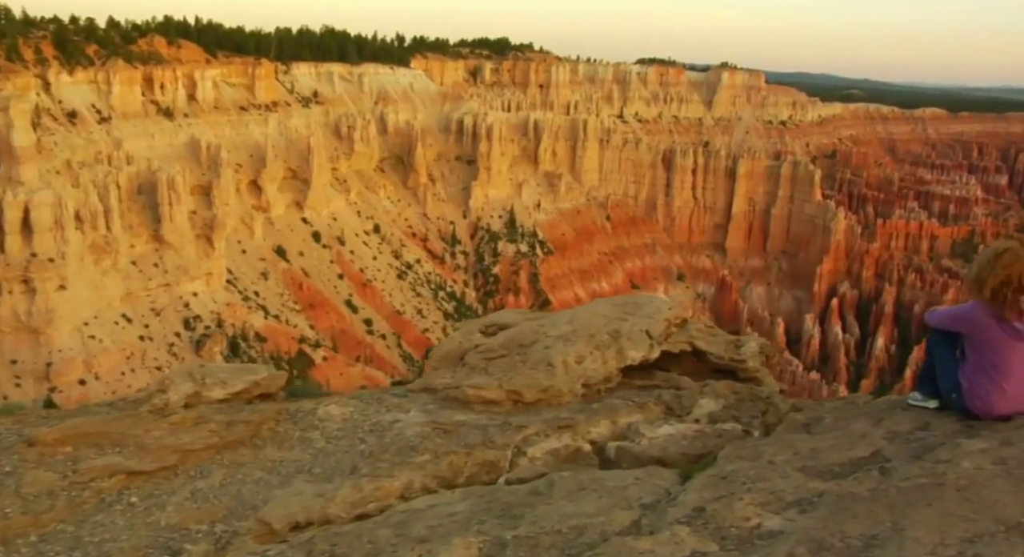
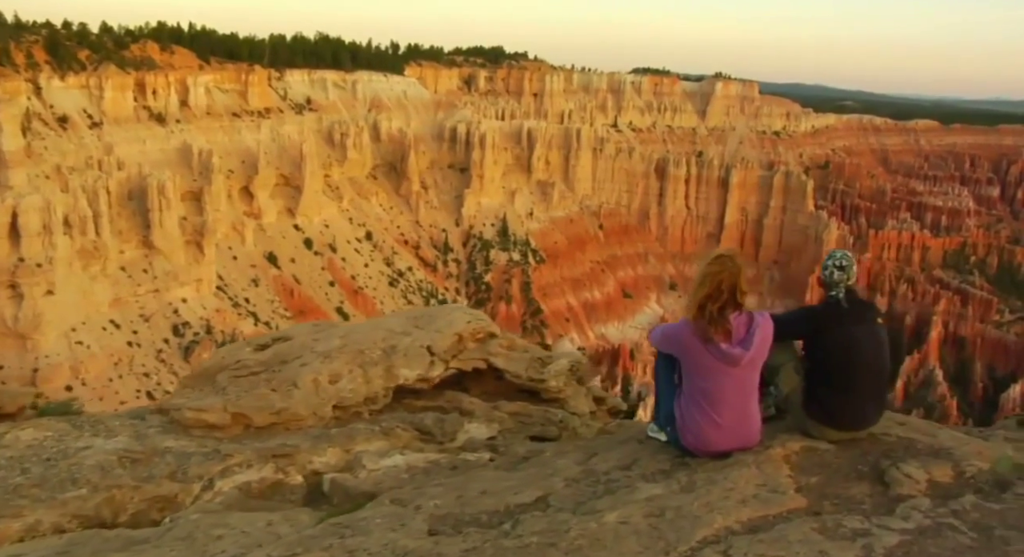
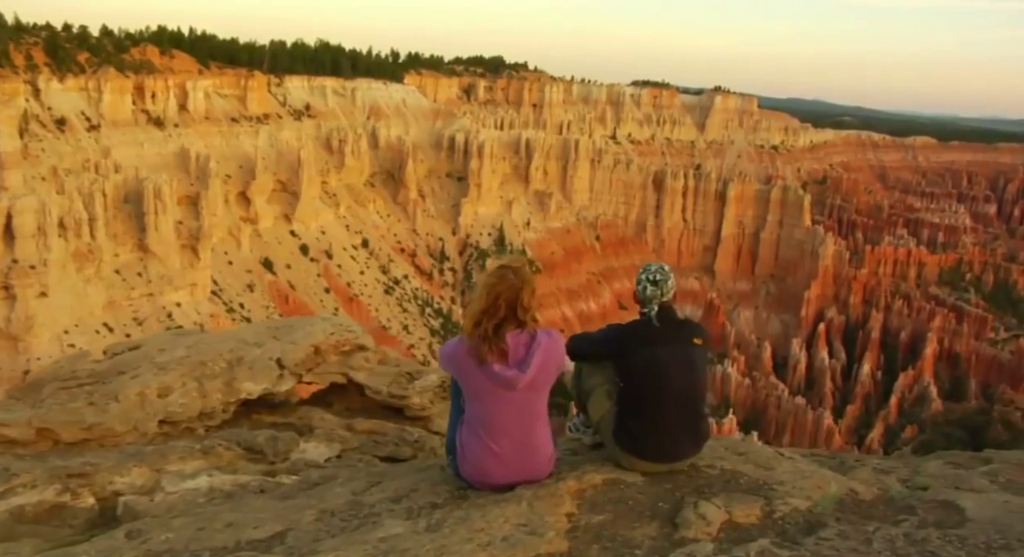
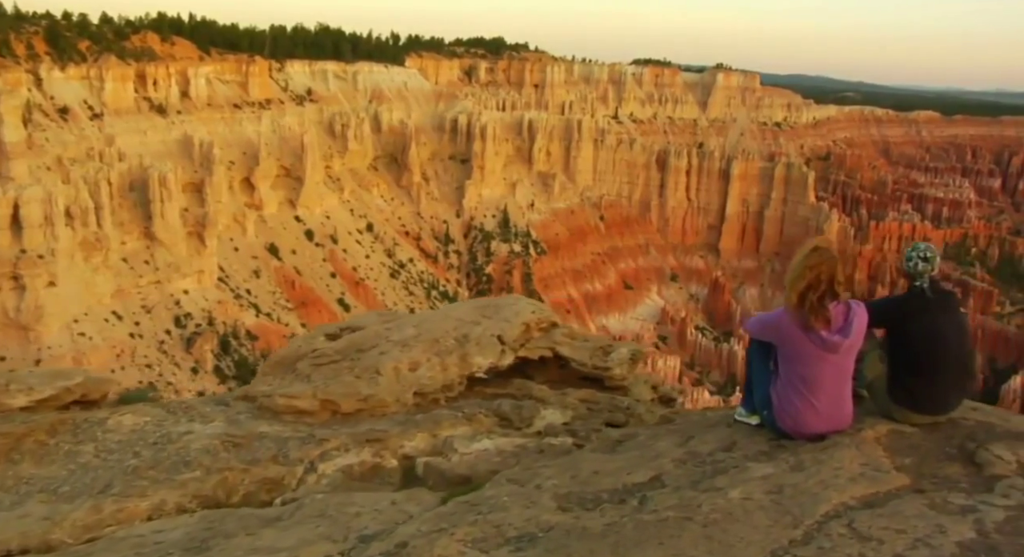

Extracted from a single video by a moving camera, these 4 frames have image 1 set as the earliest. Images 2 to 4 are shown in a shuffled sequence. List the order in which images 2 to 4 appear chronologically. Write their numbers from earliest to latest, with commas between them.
4, 2, 3
